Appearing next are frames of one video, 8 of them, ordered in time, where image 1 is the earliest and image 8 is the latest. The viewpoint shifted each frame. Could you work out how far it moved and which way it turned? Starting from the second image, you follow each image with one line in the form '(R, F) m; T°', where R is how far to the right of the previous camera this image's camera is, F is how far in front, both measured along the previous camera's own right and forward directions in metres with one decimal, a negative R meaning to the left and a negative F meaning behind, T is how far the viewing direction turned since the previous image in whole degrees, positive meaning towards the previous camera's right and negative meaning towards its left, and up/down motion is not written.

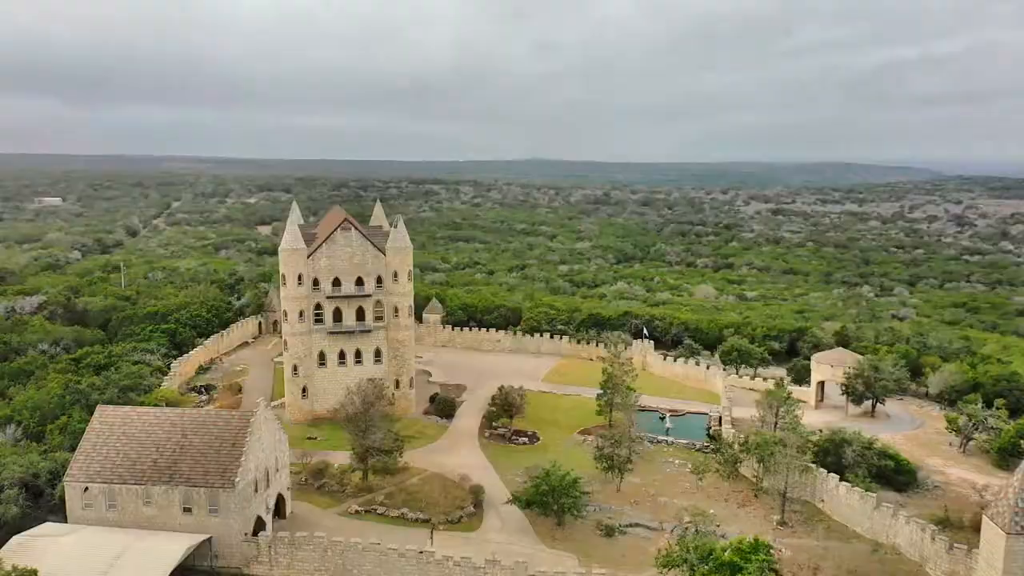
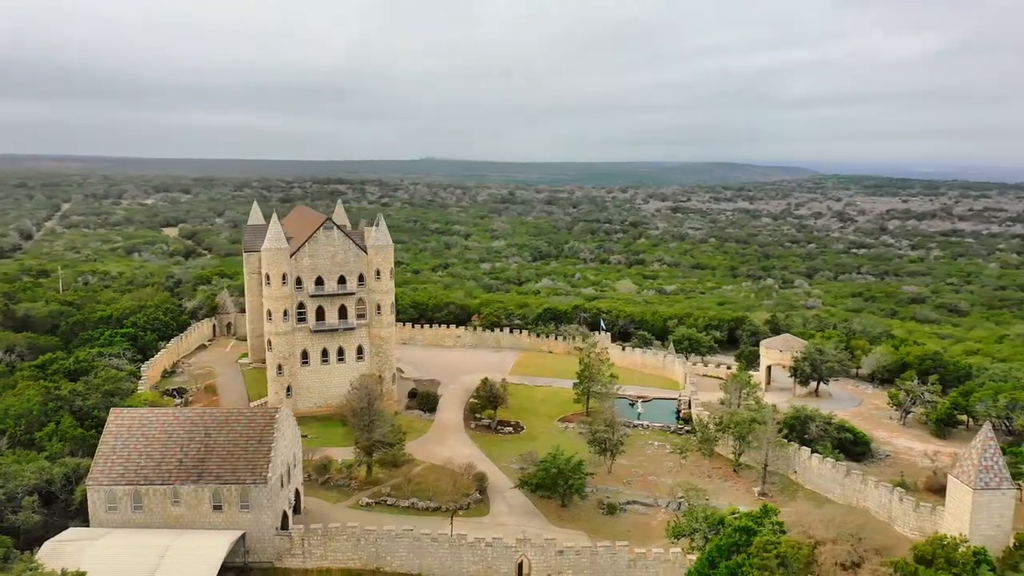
(-4.6, -1.3) m; +7°
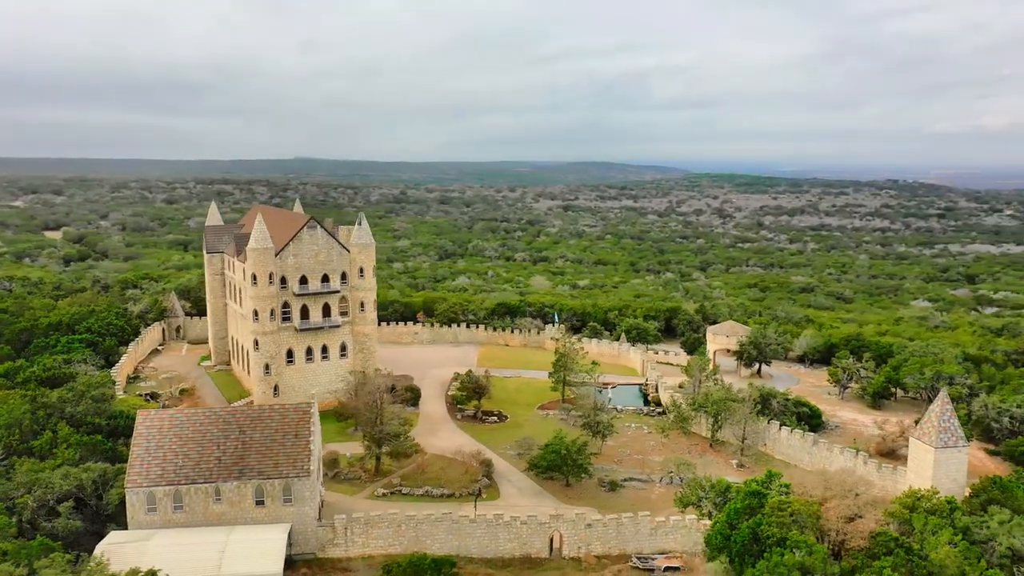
(-5.6, -1.4) m; +8°
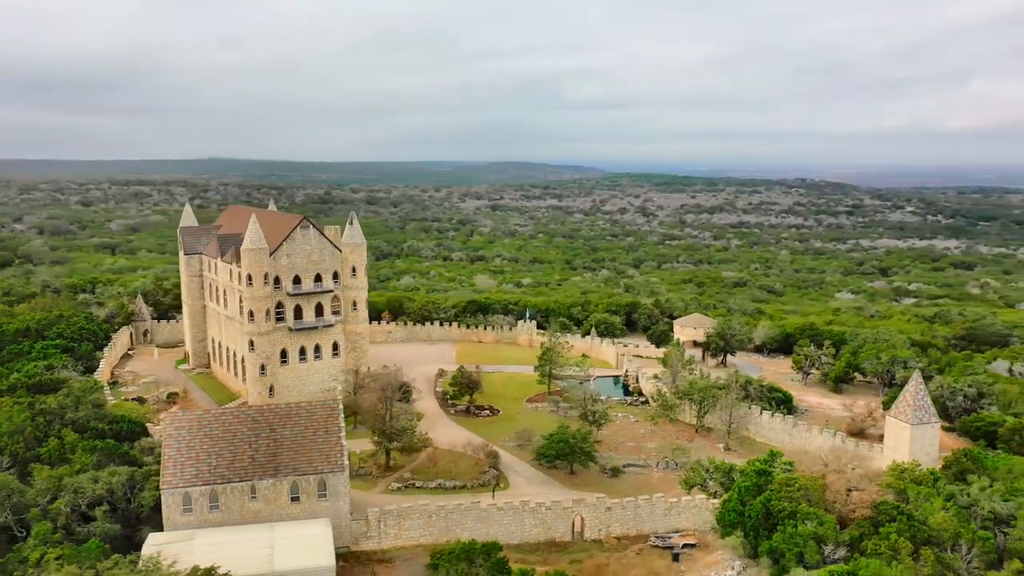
(-4.1, -1.0) m; +6°
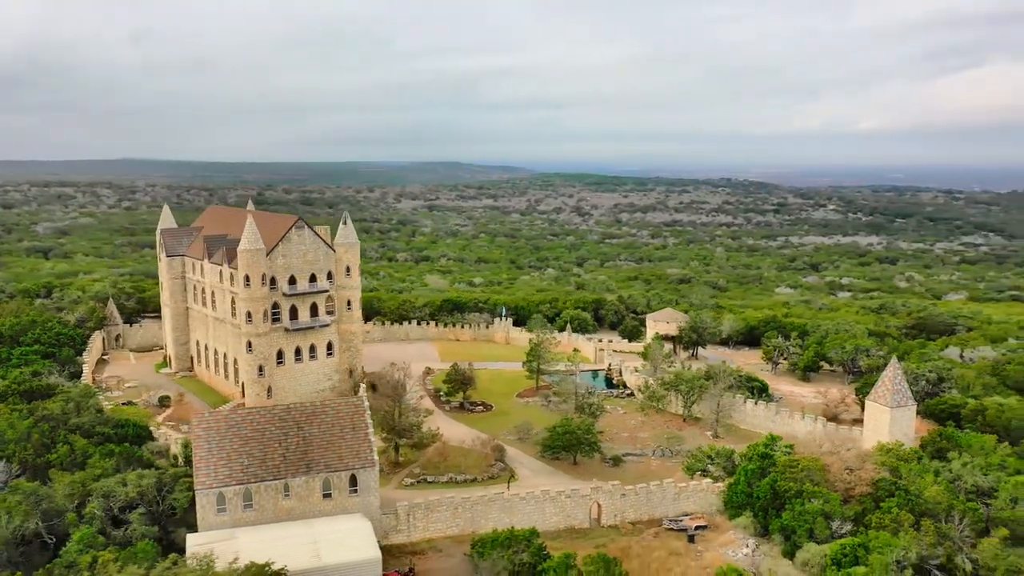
(-3.6, -0.8) m; +5°
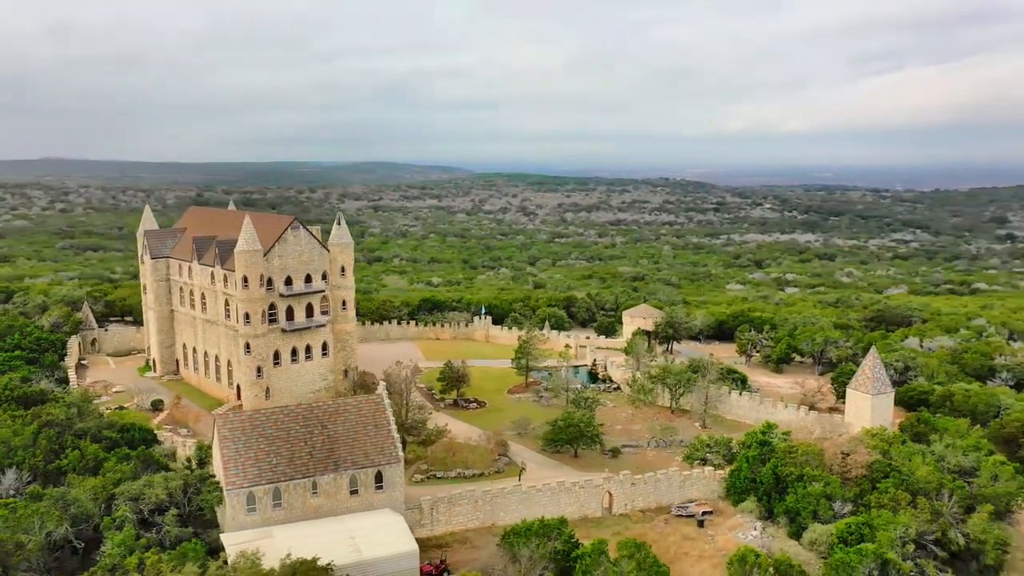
(-3.1, -0.7) m; +4°
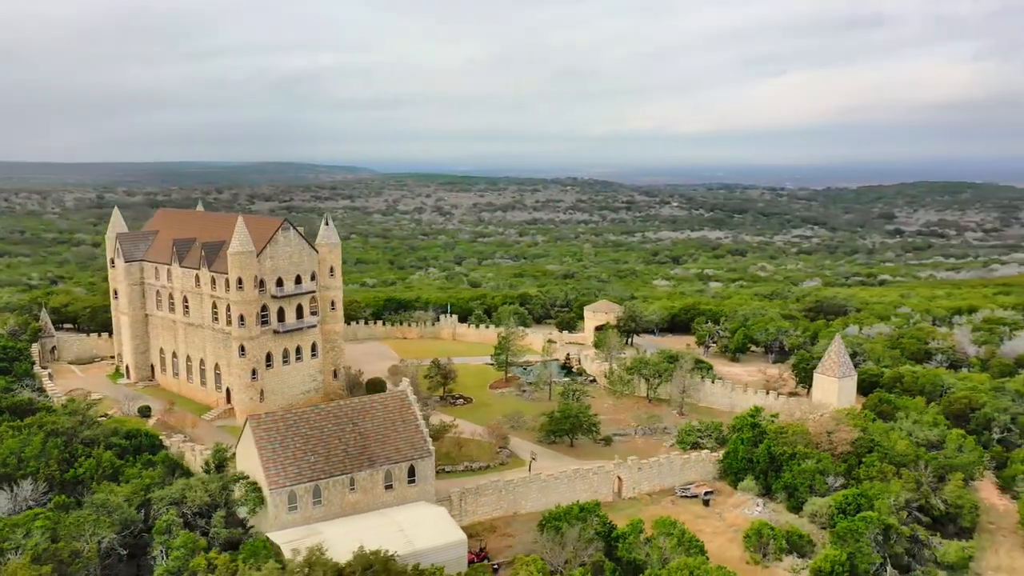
(-4.7, -0.9) m; +7°
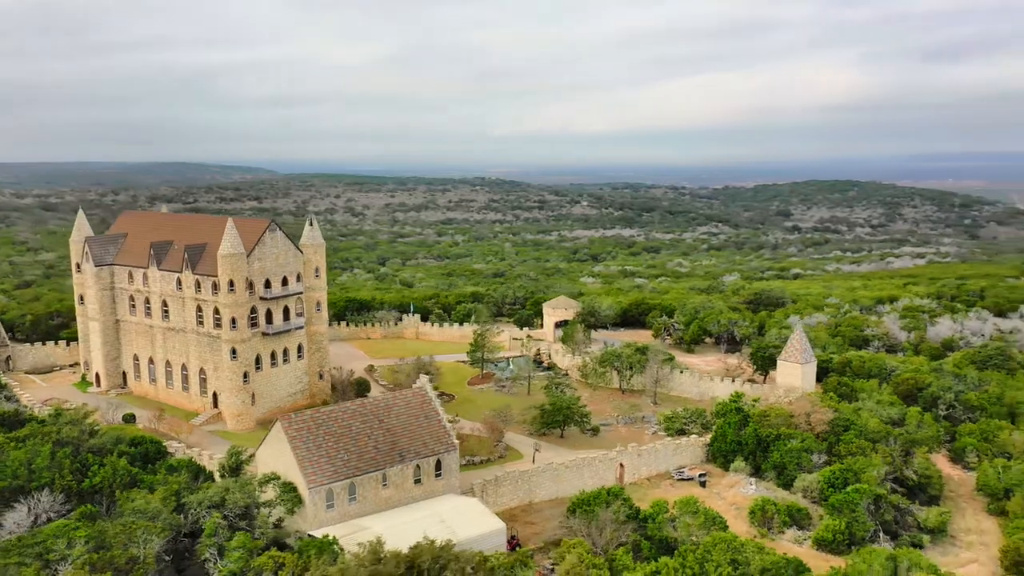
(-4.6, -0.8) m; +7°
